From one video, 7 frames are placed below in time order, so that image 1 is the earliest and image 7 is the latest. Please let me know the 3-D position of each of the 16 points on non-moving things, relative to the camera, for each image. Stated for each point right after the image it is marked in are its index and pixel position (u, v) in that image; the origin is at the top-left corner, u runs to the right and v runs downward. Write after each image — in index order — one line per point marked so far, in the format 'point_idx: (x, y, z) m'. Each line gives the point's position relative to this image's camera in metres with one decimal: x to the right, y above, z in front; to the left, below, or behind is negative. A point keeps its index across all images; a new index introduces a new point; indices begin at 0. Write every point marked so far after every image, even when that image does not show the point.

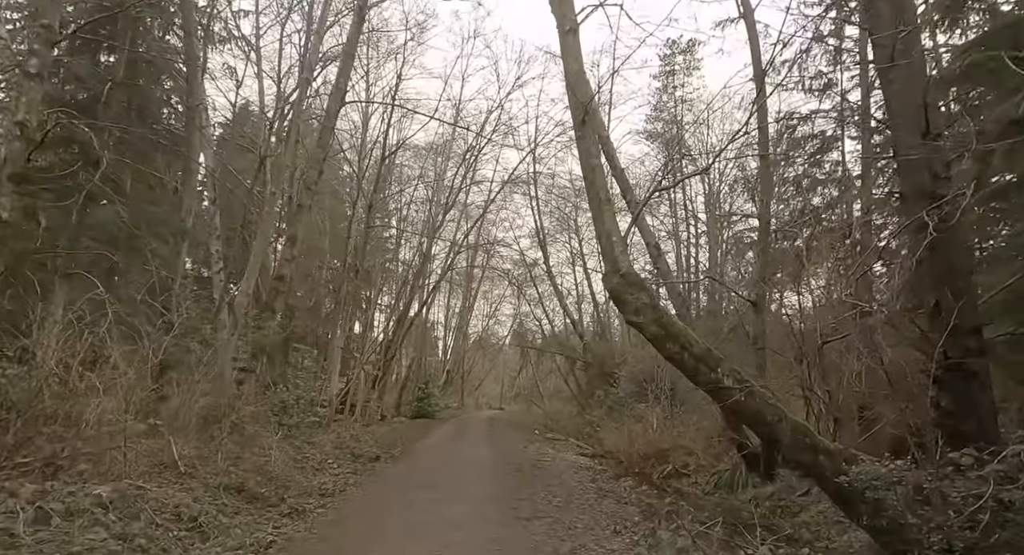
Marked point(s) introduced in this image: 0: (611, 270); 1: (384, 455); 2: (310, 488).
0: (+1.2, +0.1, +6.9) m
1: (-2.9, -4.0, +13.4) m
2: (-2.8, -2.9, +8.2) m
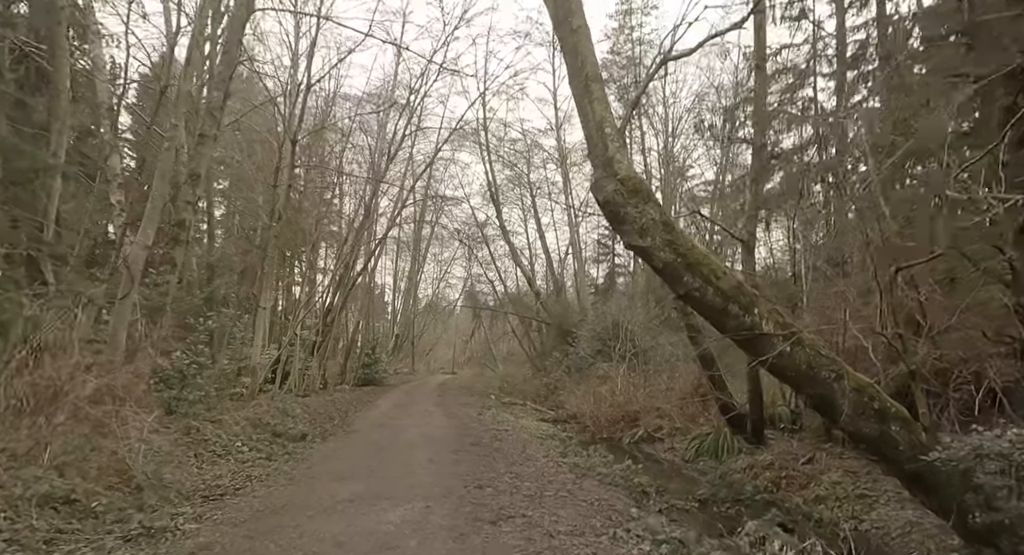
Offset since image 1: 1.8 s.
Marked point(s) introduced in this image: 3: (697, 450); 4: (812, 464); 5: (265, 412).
0: (+0.8, +0.8, +4.9) m
1: (-3.8, -2.9, +11.3) m
2: (-3.2, -2.1, +6.0) m
3: (+3.7, -3.4, +11.8) m
4: (+4.4, -2.7, +8.6) m
5: (-5.1, -2.8, +12.3) m
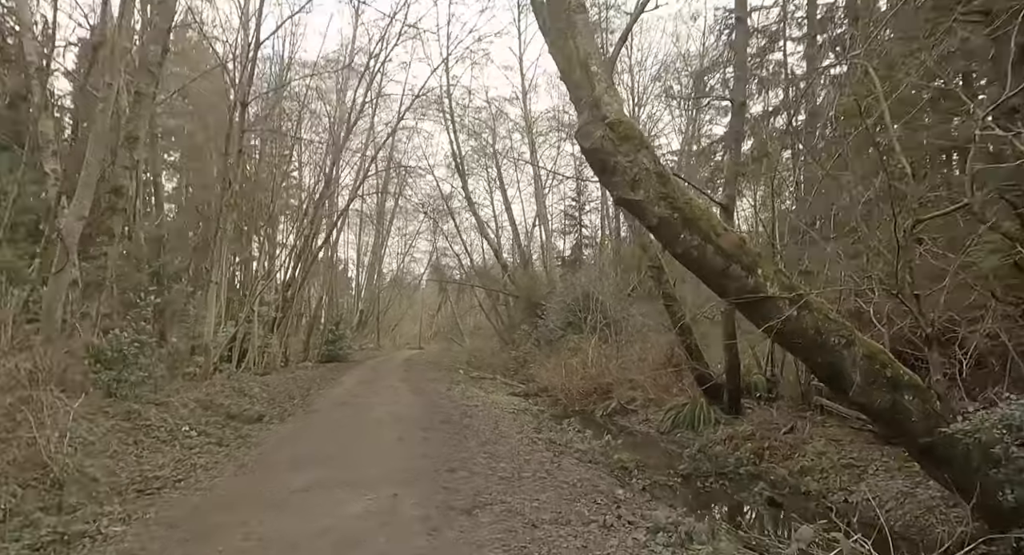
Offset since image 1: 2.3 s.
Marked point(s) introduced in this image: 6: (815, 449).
0: (+0.6, +1.1, +4.3) m
1: (-4.3, -2.4, +10.6) m
2: (-3.5, -1.8, +5.3) m
3: (+3.1, -2.8, +11.5) m
4: (+4.0, -2.2, +8.4) m
5: (-5.7, -2.2, +11.5) m
6: (+4.0, -2.3, +7.8) m
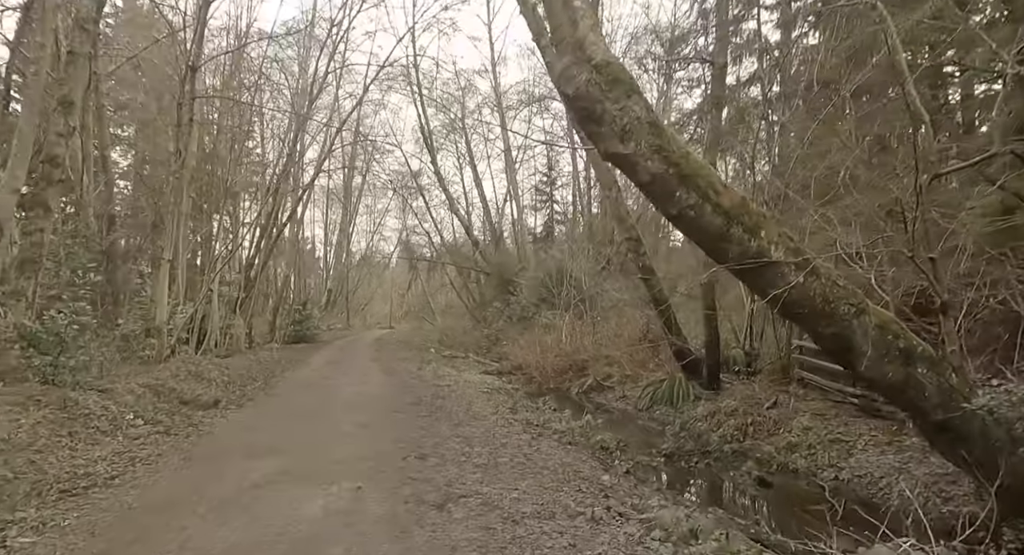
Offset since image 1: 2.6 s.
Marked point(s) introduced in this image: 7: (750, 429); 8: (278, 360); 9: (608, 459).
0: (+0.4, +1.4, +3.8) m
1: (-4.7, -2.0, +9.9) m
2: (-3.7, -1.6, +4.7) m
3: (+2.6, -2.3, +11.2) m
4: (+3.6, -1.8, +8.1) m
5: (-6.2, -1.8, +10.8) m
6: (+3.7, -1.9, +7.6) m
7: (+3.1, -2.0, +7.8) m
8: (-7.8, -2.8, +19.9) m
9: (+1.0, -1.9, +6.2) m
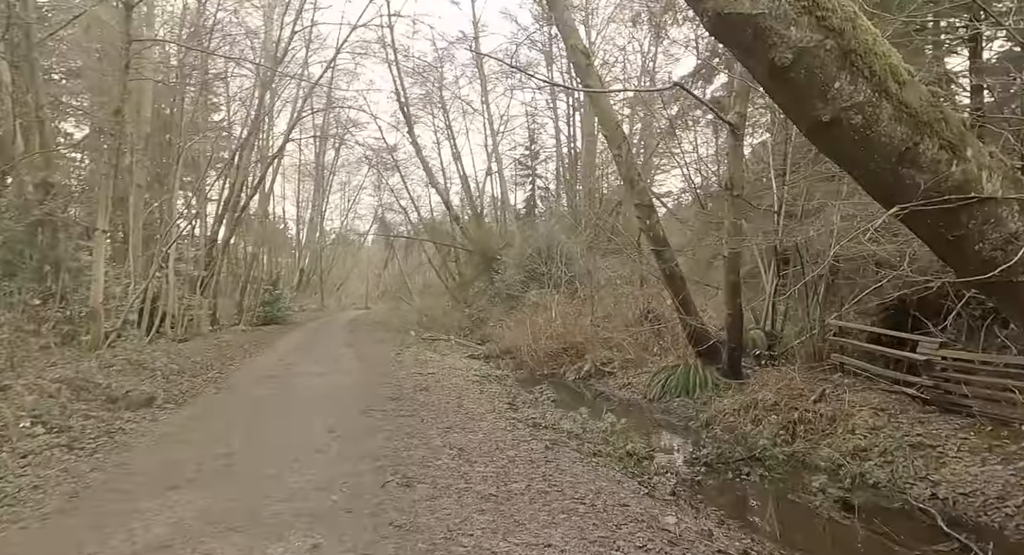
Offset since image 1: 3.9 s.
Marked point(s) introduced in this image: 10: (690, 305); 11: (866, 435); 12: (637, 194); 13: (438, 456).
0: (+0.6, +1.6, +2.2) m
1: (-4.8, -1.6, +8.3) m
2: (-3.5, -1.4, +3.1) m
3: (+2.5, -1.8, +9.9) m
4: (+3.6, -1.4, +6.8) m
5: (-6.2, -1.4, +9.1) m
6: (+3.7, -1.5, +6.3) m
7: (+3.2, -1.6, +6.5) m
8: (-8.2, -2.0, +18.1) m
9: (+1.1, -1.6, +4.8) m
10: (+3.0, -0.5, +10.1) m
11: (+3.6, -1.6, +6.0) m
12: (+2.1, +1.4, +9.9) m
13: (-0.6, -1.5, +4.9) m
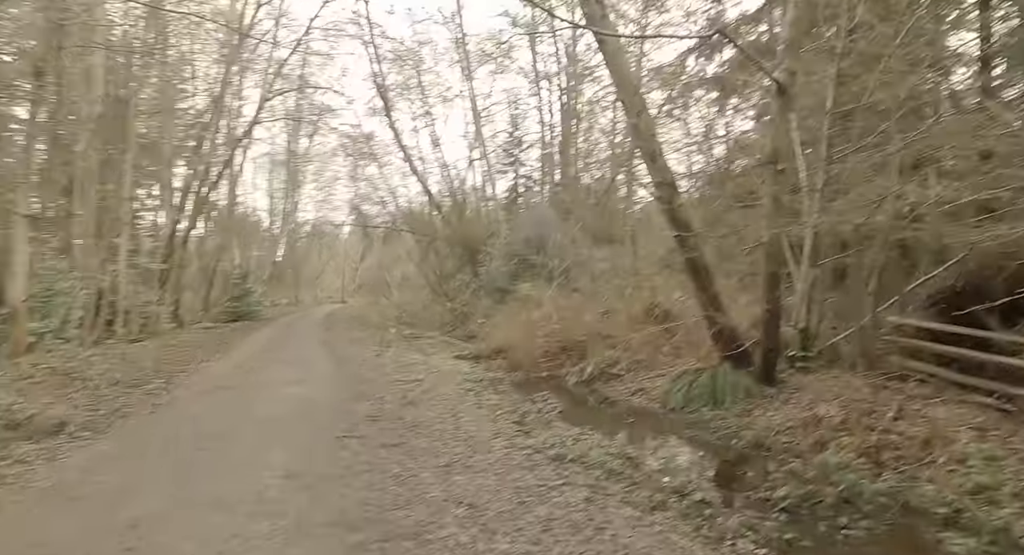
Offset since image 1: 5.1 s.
0: (+0.9, +1.6, +0.8) m
1: (-4.7, -1.5, +6.7) m
2: (-3.2, -1.4, +1.5) m
3: (+2.5, -1.7, +8.5) m
4: (+3.8, -1.3, +5.5) m
5: (-6.2, -1.3, +7.4) m
6: (+3.8, -1.4, +5.0) m
7: (+3.3, -1.6, +5.2) m
8: (-8.5, -1.8, +16.4) m
9: (+1.3, -1.5, +3.4) m
10: (+3.0, -0.3, +8.8) m
11: (+3.8, -1.5, +4.7) m
12: (+2.1, +1.5, +8.4) m
13: (-0.4, -1.4, +3.5) m
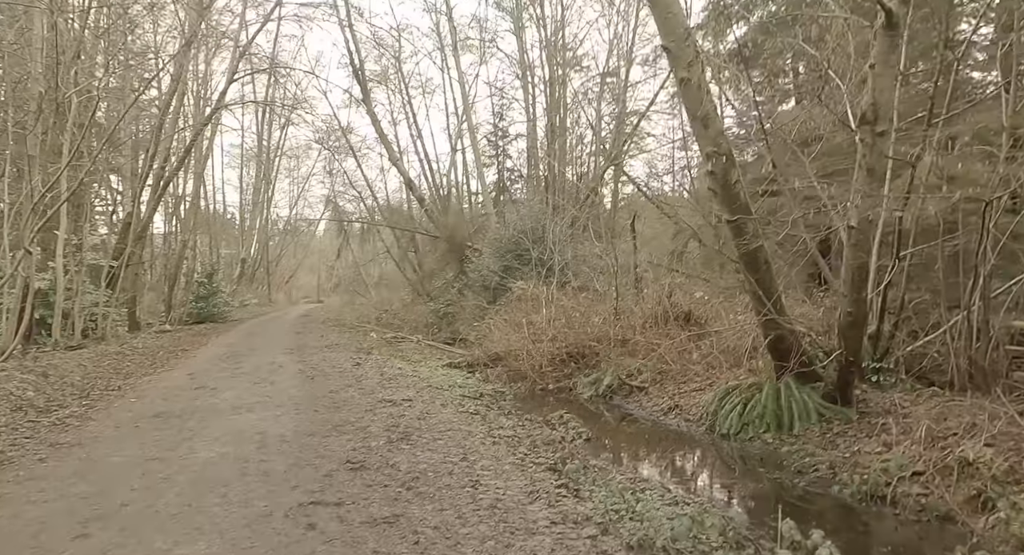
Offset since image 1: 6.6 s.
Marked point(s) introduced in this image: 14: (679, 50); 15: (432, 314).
0: (+1.3, +1.6, -1.0) m
1: (-4.4, -1.5, +4.7) m
2: (-2.8, -1.3, -0.3) m
3: (+2.7, -1.6, +6.9) m
4: (+4.1, -1.3, +3.9) m
5: (-6.0, -1.3, +5.4) m
6: (+4.2, -1.4, +3.3) m
7: (+3.6, -1.5, +3.5) m
8: (-8.6, -1.8, +14.3) m
9: (+1.7, -1.5, +1.6) m
10: (+3.2, -0.3, +7.1) m
11: (+4.1, -1.4, +3.0) m
12: (+2.3, +1.6, +6.8) m
13: (0.0, -1.4, +1.7) m
14: (+1.8, +2.5, +6.6) m
15: (-2.6, -1.2, +19.3) m
